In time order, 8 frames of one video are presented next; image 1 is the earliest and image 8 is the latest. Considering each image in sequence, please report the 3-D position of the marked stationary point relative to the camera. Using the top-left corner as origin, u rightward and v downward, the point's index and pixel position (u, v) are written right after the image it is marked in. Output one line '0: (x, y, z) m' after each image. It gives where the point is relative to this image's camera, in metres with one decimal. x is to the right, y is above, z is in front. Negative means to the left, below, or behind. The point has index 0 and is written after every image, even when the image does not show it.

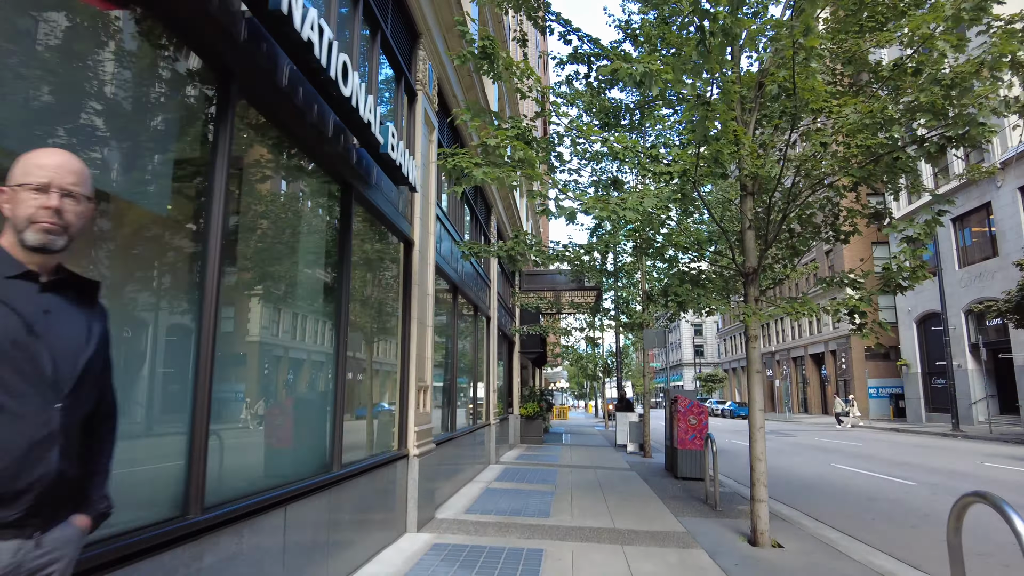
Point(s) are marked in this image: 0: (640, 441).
0: (+3.4, -4.1, +17.4) m
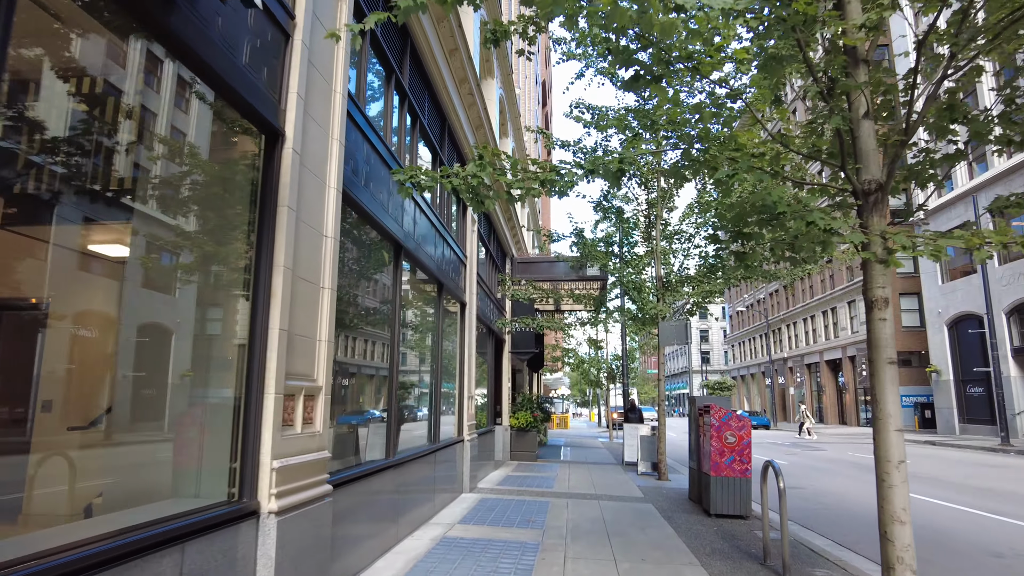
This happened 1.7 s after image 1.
0: (+3.1, -3.8, +14.4) m
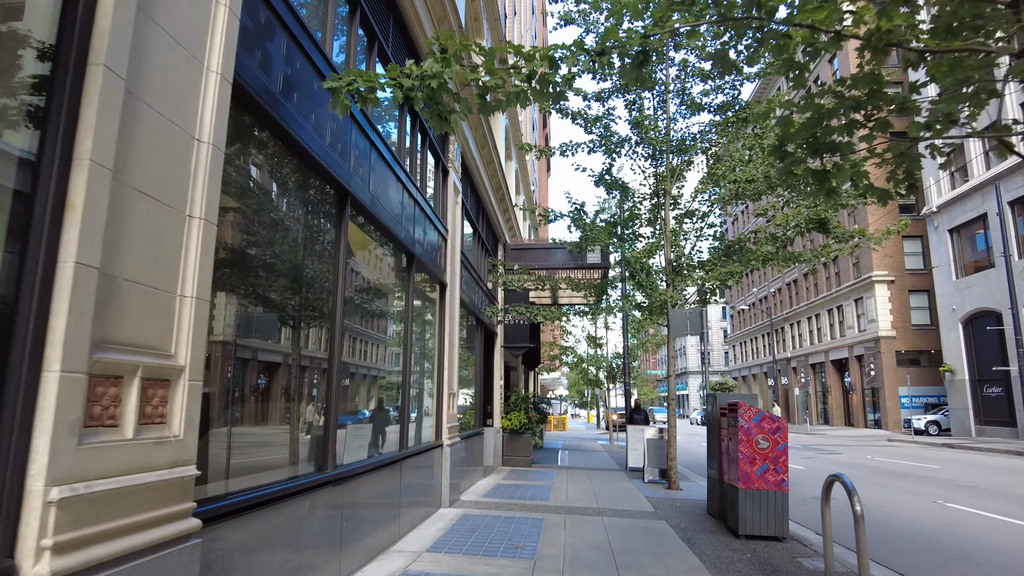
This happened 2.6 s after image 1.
0: (+2.9, -3.5, +12.9) m
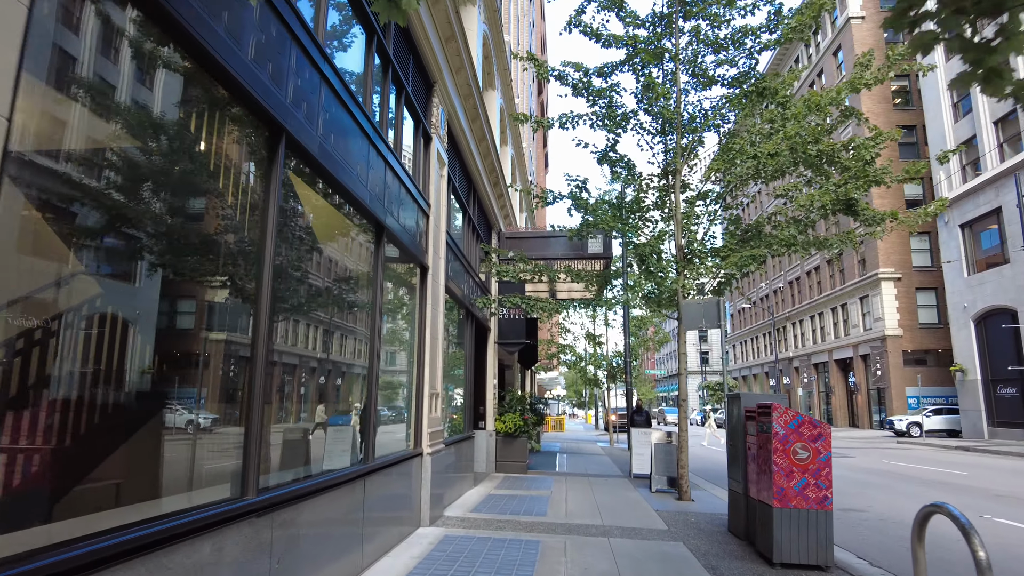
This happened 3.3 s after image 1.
0: (+2.8, -3.3, +11.7) m
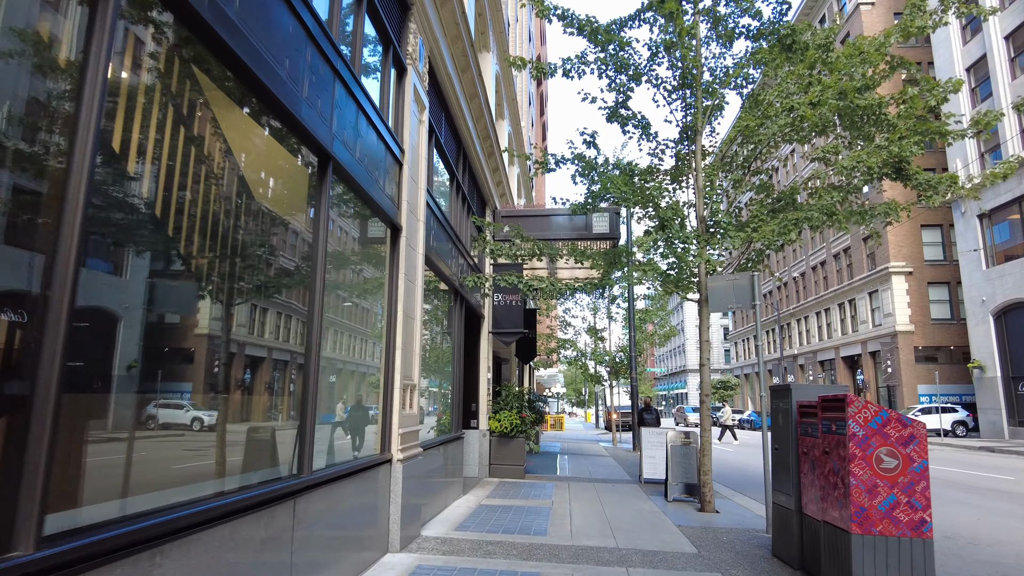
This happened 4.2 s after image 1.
0: (+2.7, -3.0, +10.2) m
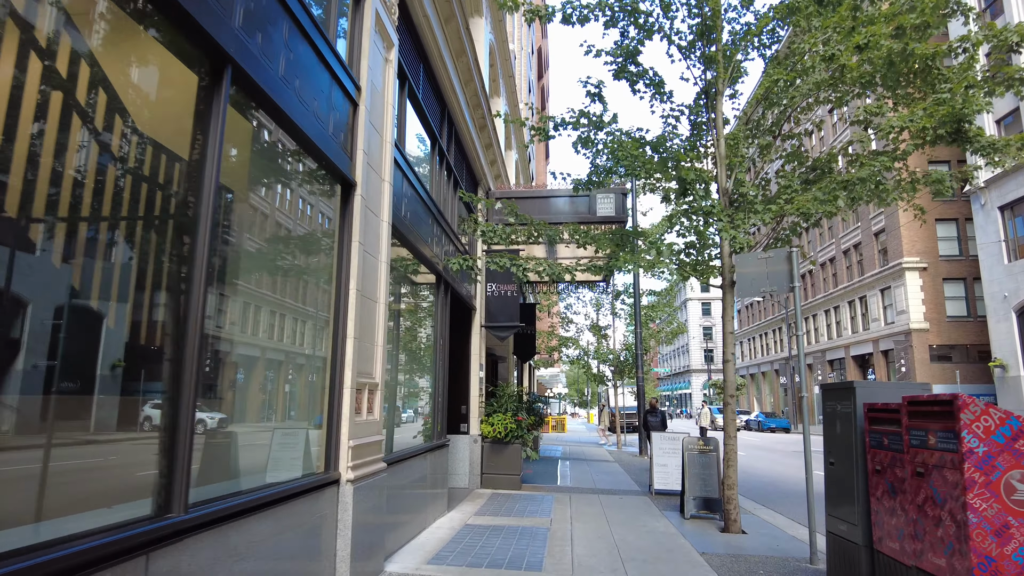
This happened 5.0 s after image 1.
0: (+2.6, -2.8, +8.8) m
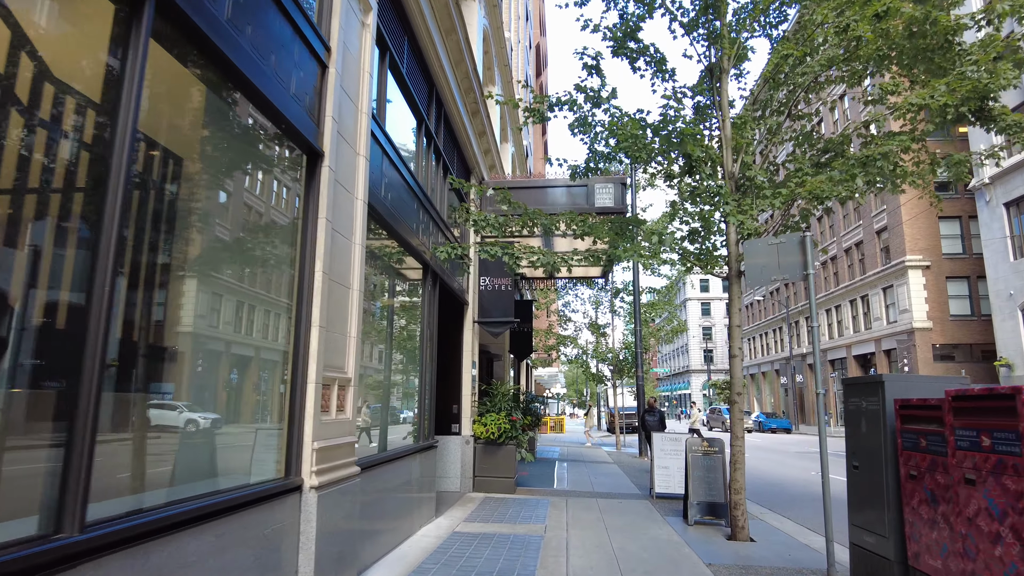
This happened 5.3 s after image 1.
0: (+2.5, -2.6, +8.3) m
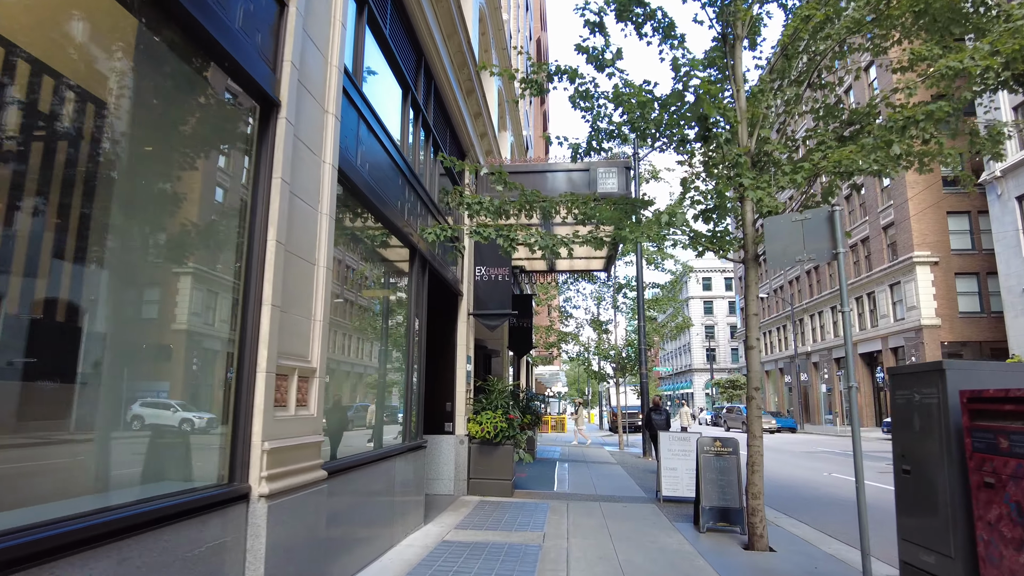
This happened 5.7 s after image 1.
0: (+2.5, -2.5, +7.6) m
